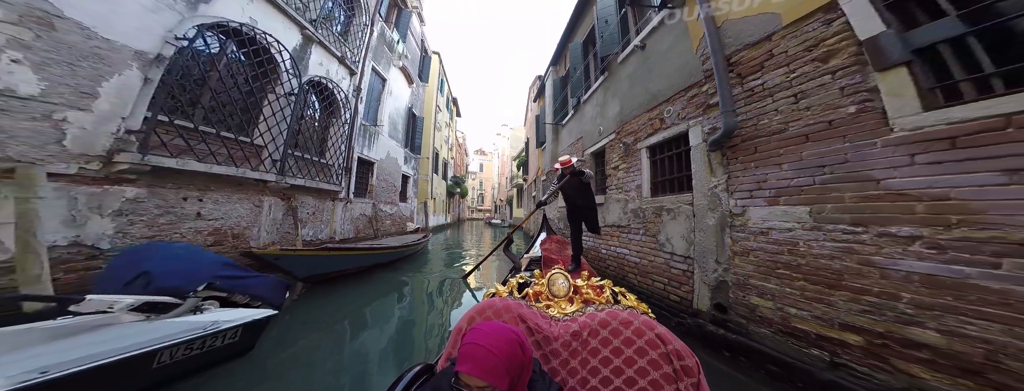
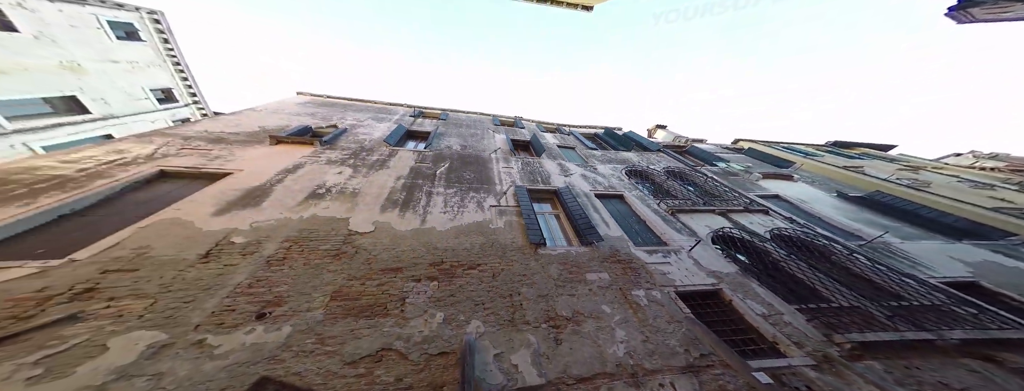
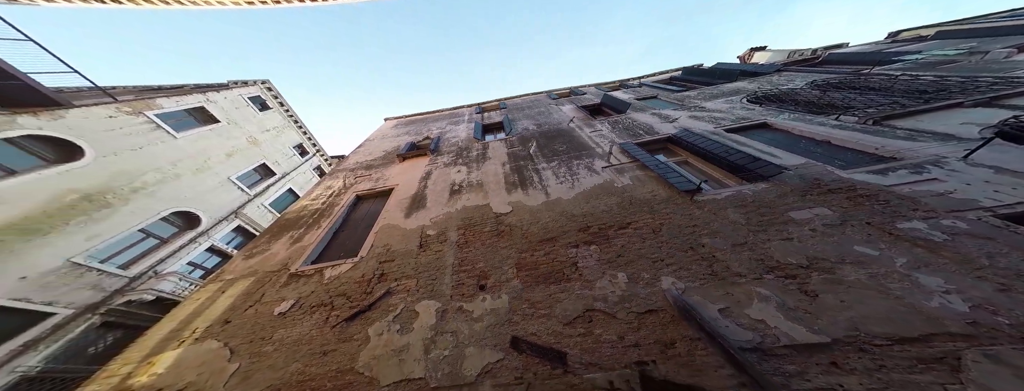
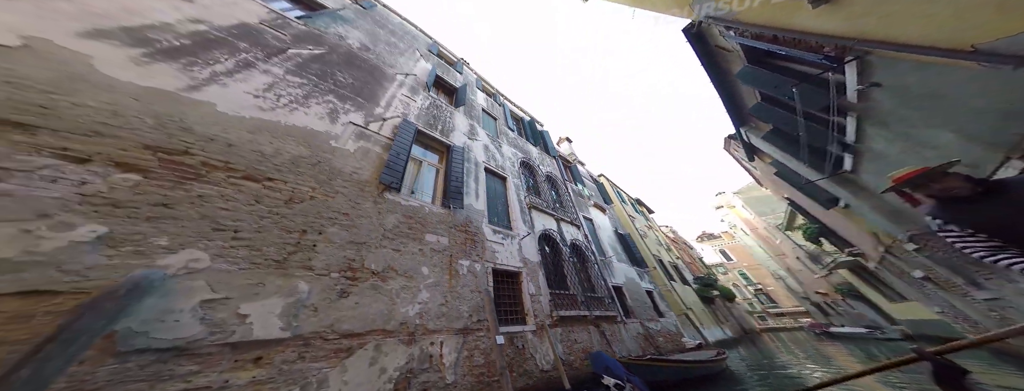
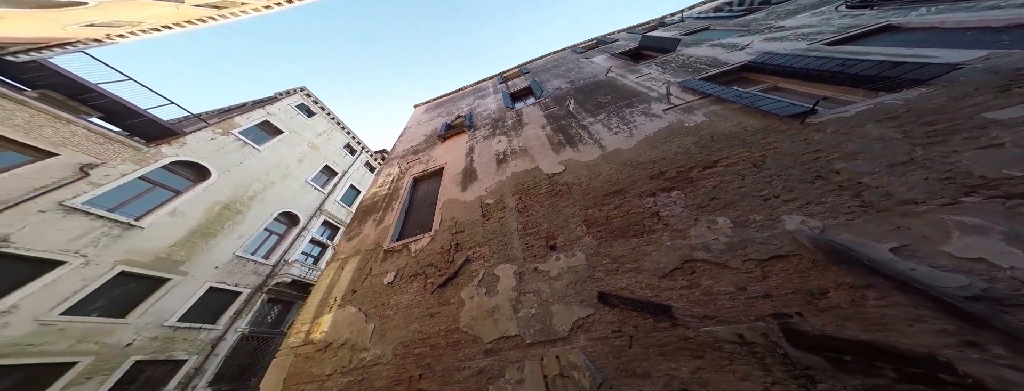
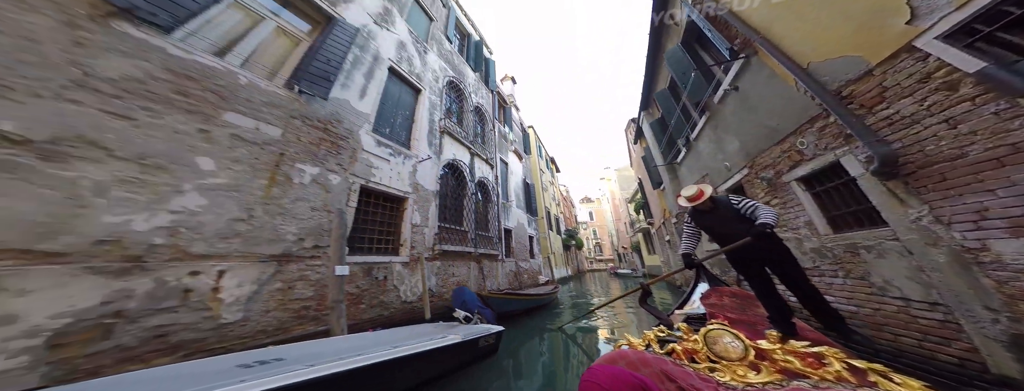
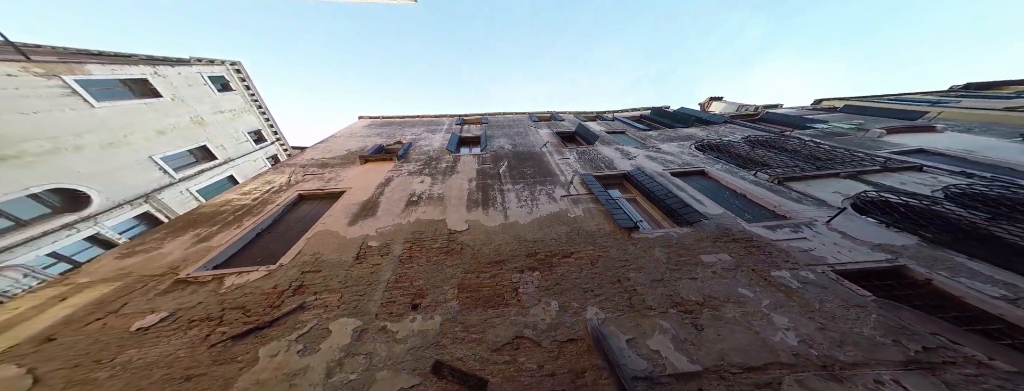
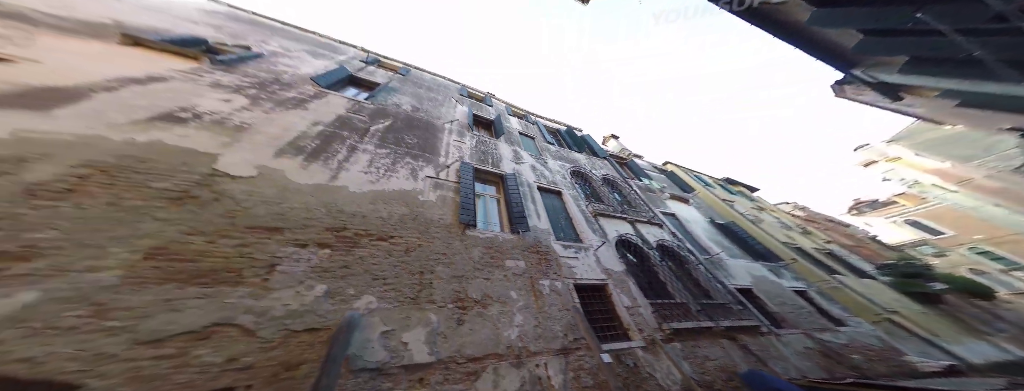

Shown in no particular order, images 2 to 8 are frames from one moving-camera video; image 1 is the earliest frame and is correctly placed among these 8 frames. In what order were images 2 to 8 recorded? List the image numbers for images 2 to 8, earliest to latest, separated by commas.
6, 4, 8, 2, 7, 3, 5
